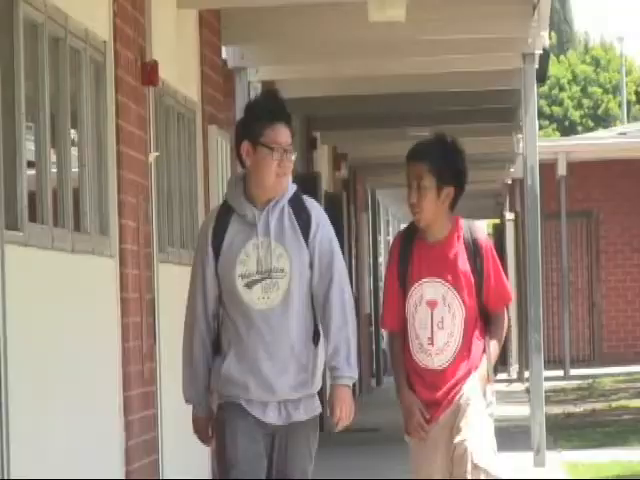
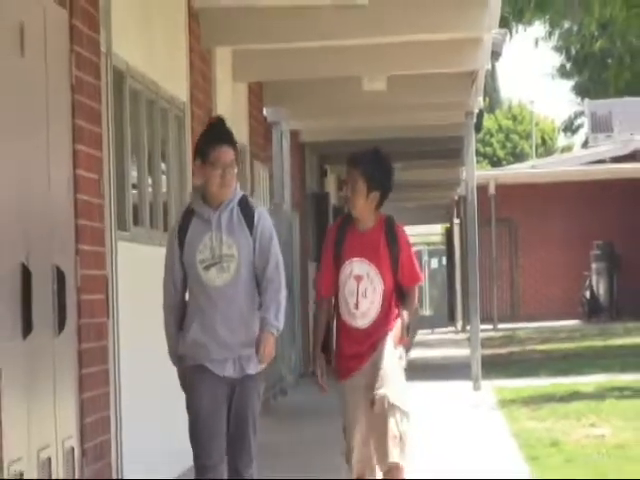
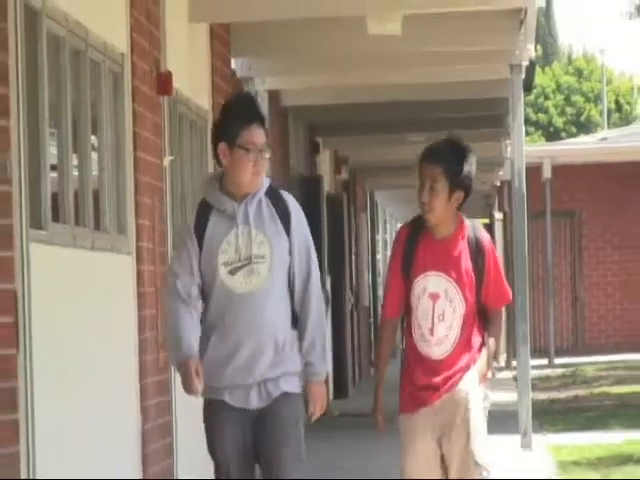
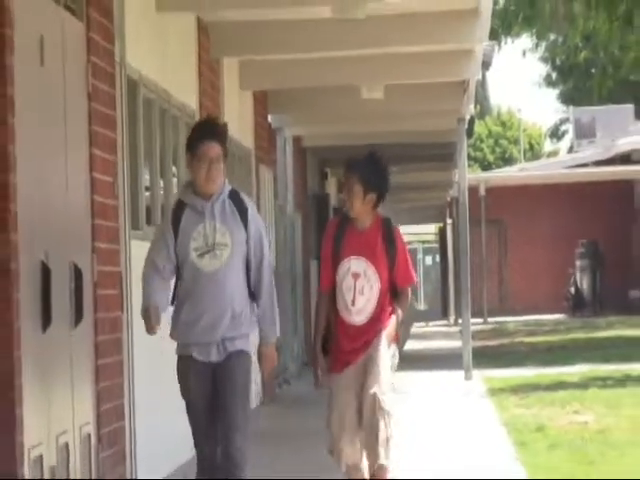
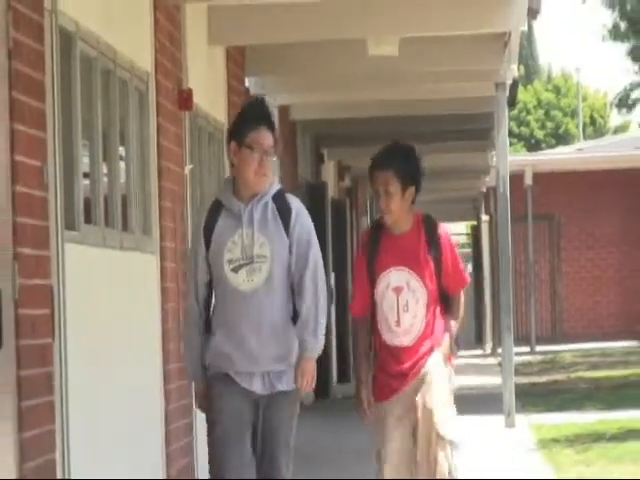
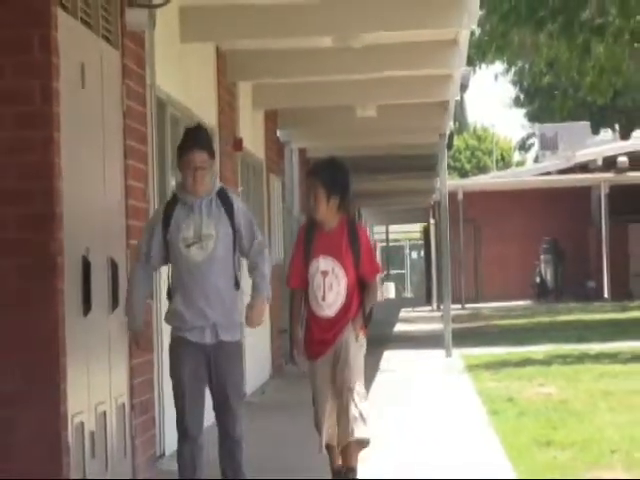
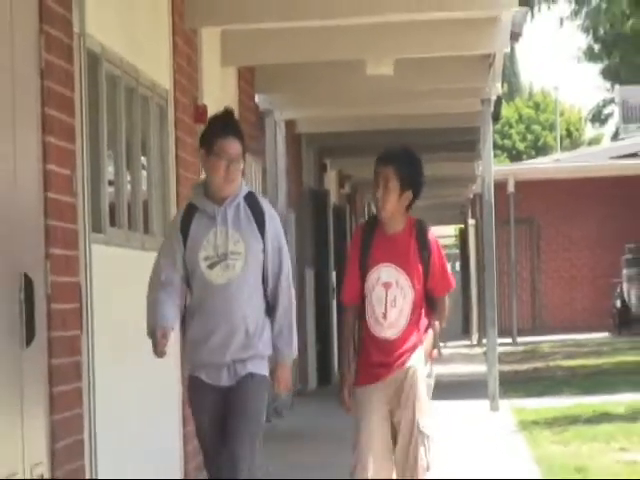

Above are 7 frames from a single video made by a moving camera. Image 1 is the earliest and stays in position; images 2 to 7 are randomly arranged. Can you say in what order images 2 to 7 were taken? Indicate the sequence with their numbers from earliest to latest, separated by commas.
3, 5, 7, 2, 4, 6
